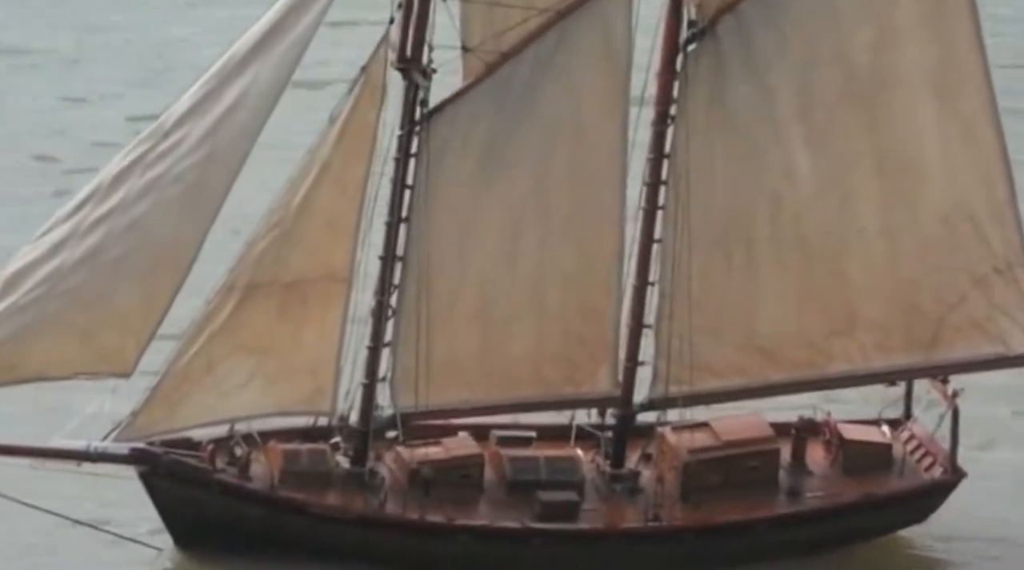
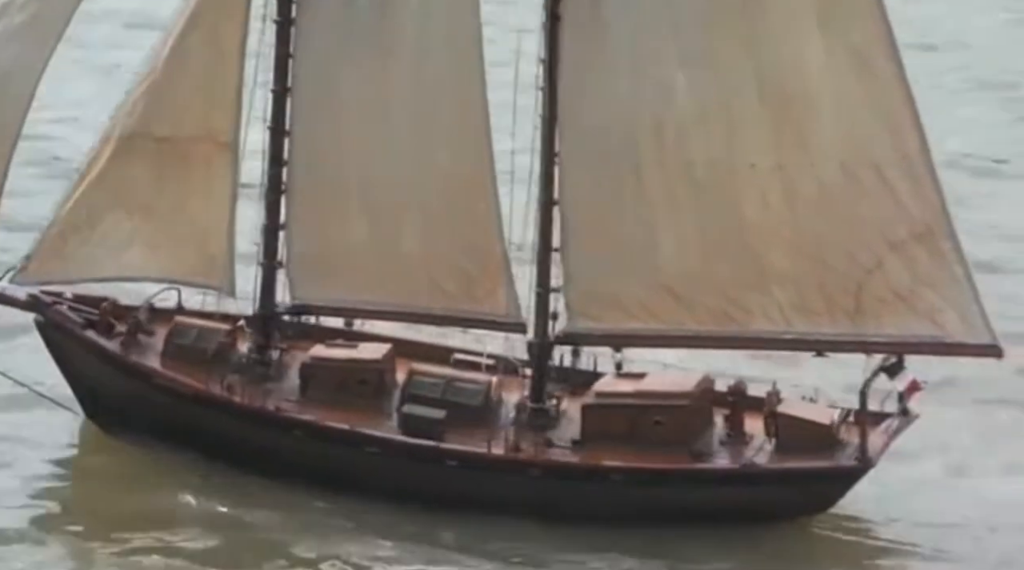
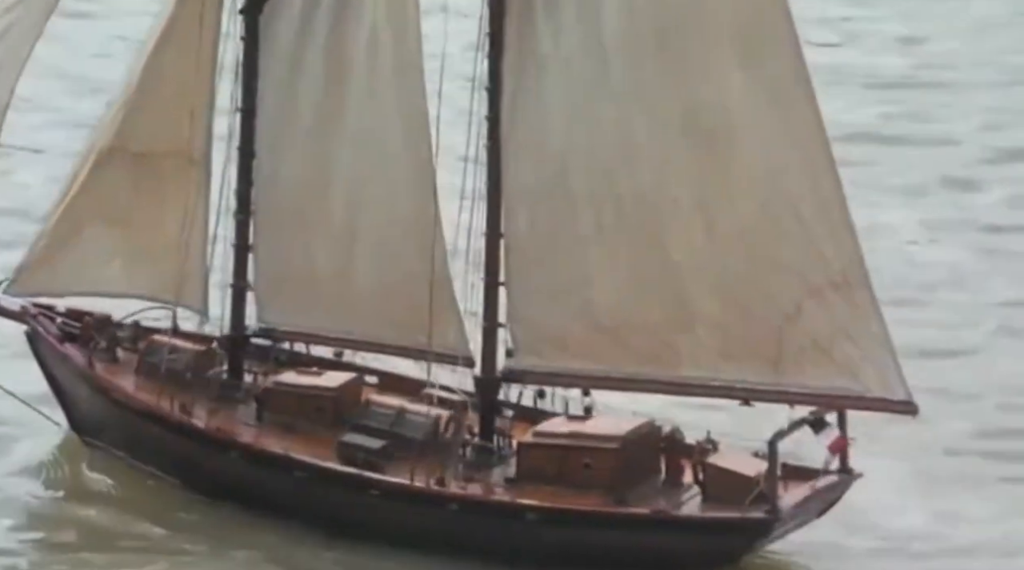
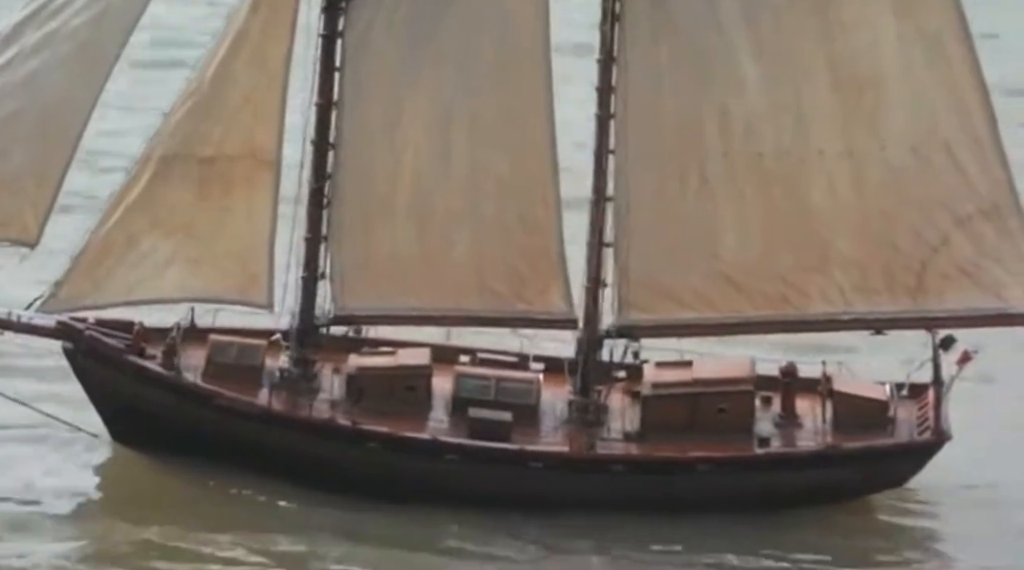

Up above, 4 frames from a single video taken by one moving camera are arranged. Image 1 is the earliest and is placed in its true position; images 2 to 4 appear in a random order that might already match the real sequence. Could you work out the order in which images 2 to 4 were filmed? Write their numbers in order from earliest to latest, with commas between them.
4, 2, 3
